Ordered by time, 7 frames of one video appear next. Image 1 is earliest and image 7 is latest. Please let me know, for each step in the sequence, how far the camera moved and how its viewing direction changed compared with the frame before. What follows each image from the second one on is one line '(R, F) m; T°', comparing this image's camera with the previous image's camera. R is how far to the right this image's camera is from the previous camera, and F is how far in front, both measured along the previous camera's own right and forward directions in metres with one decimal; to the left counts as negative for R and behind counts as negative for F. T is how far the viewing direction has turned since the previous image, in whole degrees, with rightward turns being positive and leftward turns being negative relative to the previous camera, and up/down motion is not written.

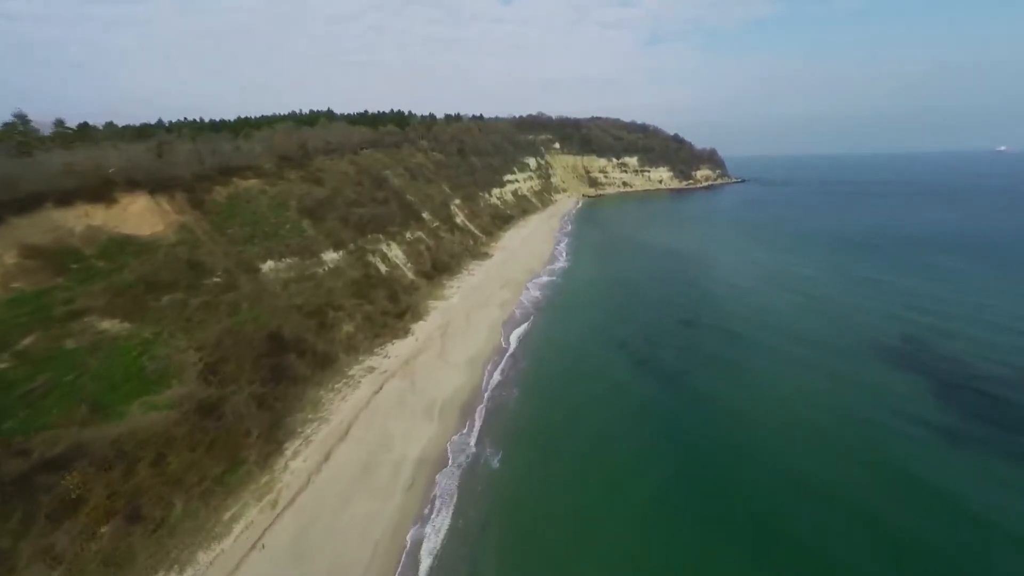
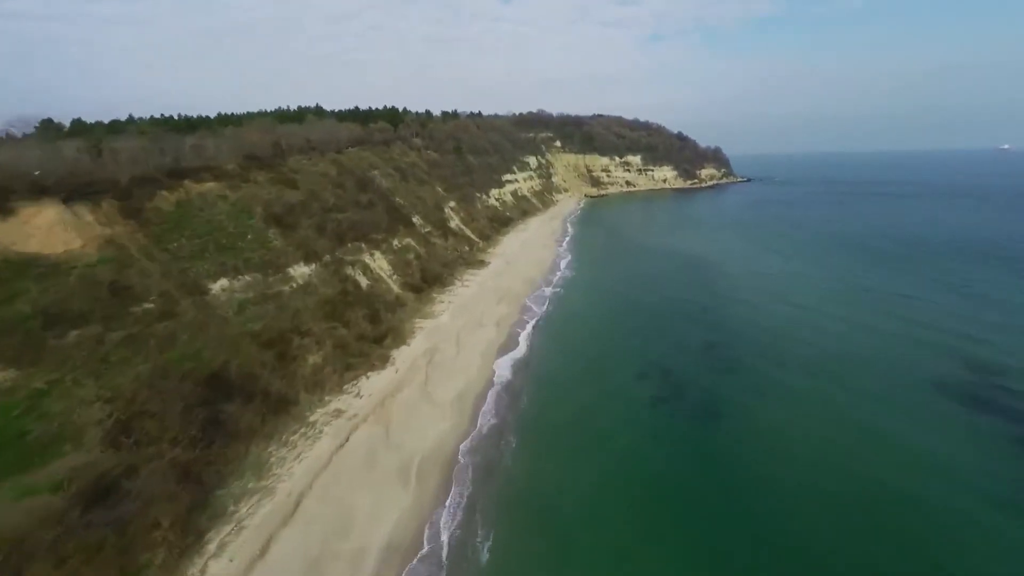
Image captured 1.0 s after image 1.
(+0.1, +3.6) m; 0°
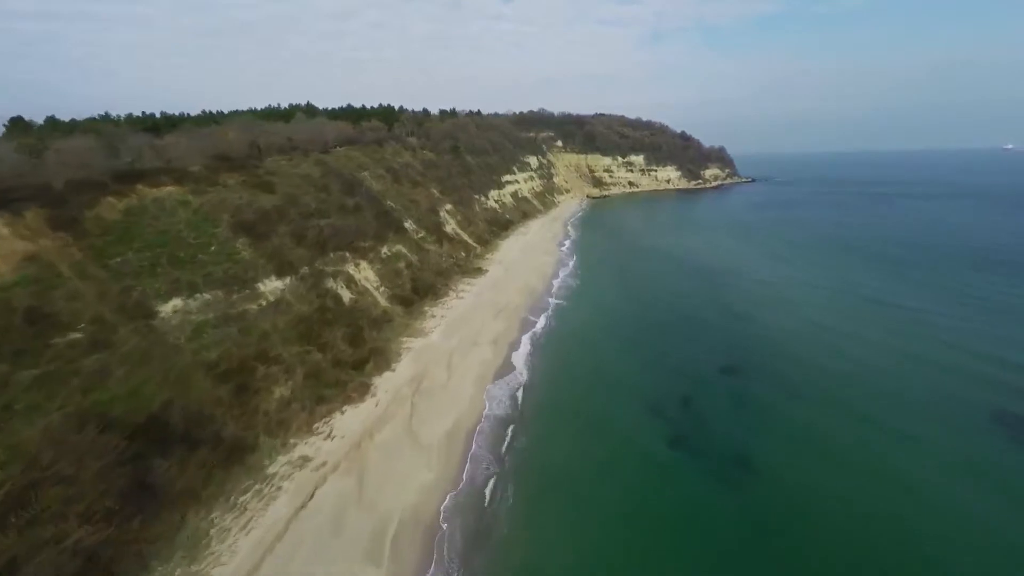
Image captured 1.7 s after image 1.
(+0.1, +2.7) m; 0°
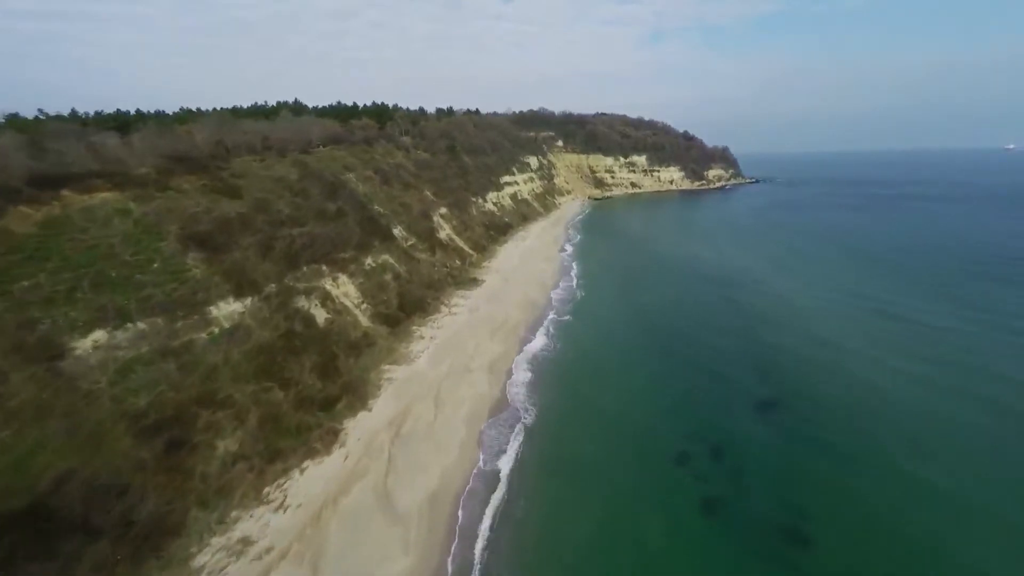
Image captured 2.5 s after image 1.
(0.0, +3.1) m; 0°
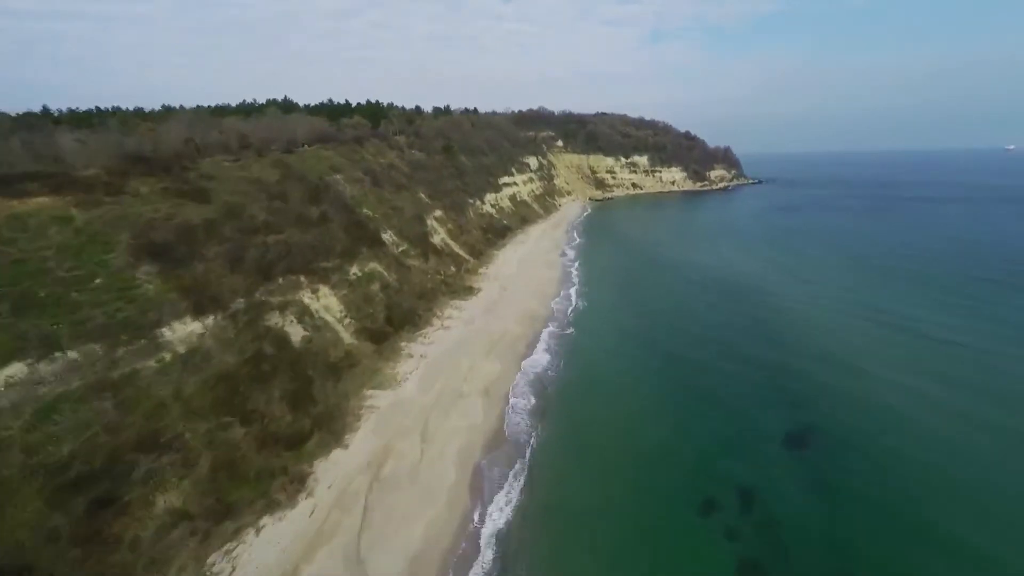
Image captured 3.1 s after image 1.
(0.0, +2.2) m; 0°
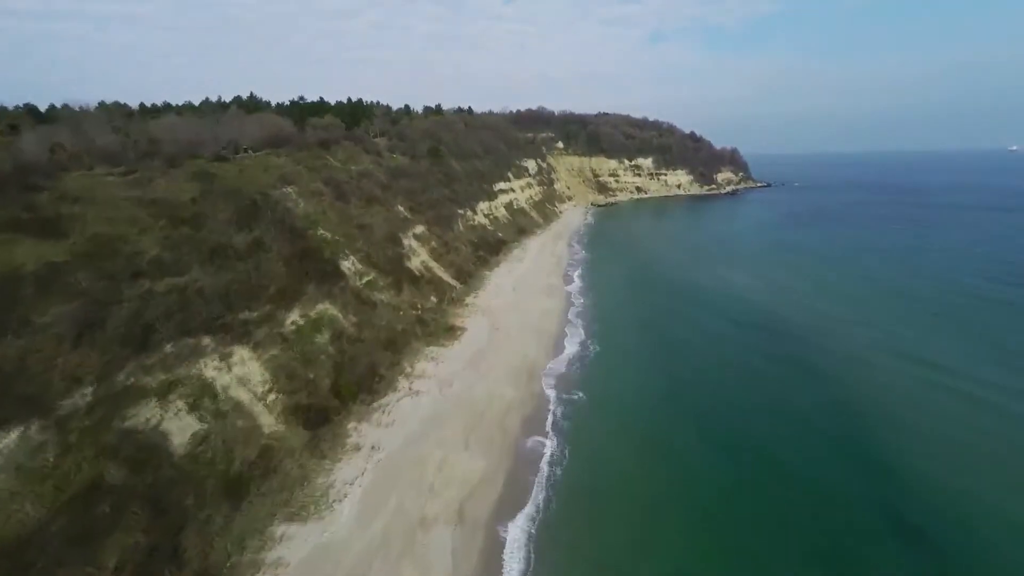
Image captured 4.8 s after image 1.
(+0.2, +6.2) m; 0°
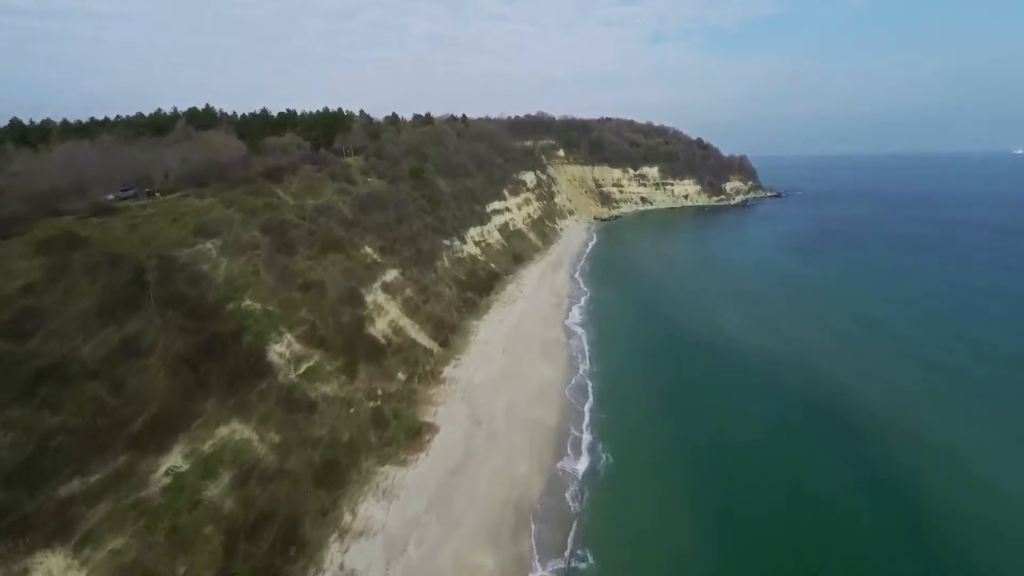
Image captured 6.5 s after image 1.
(+0.4, +6.2) m; 0°
